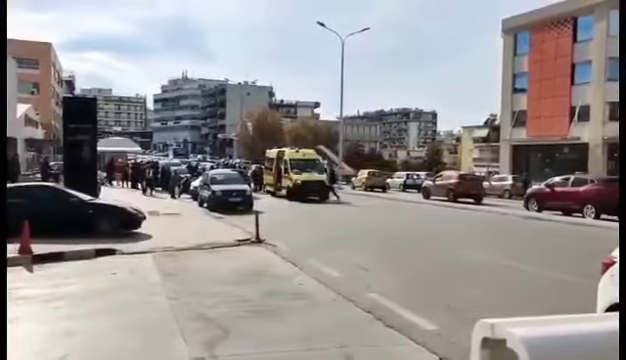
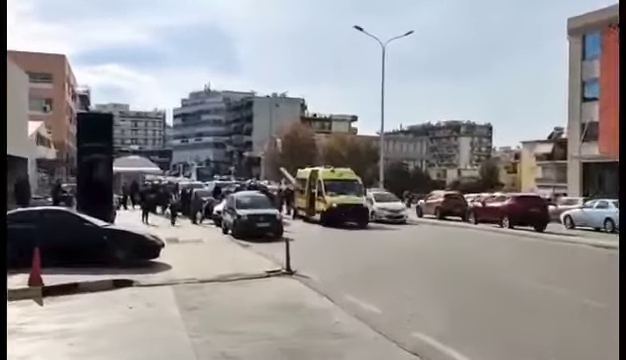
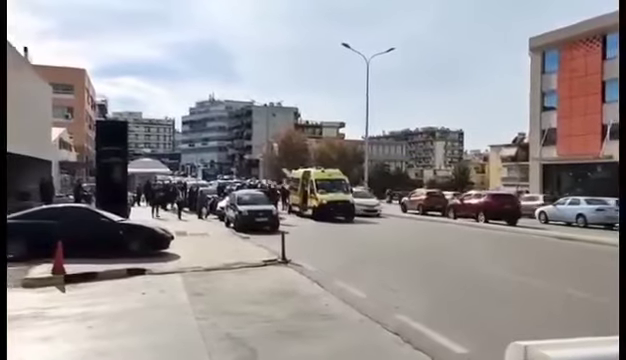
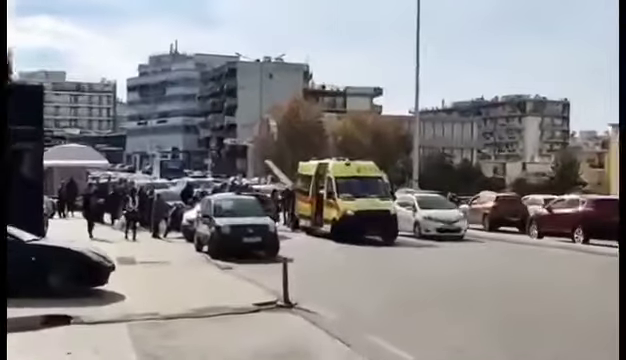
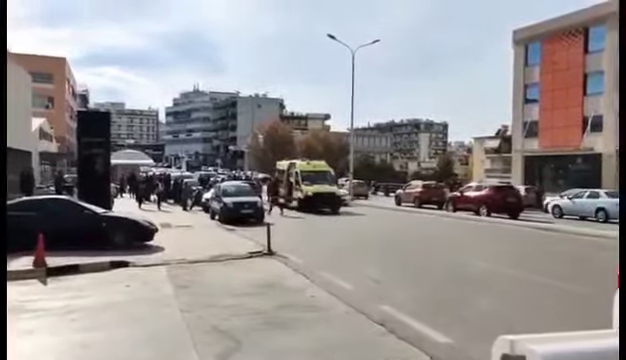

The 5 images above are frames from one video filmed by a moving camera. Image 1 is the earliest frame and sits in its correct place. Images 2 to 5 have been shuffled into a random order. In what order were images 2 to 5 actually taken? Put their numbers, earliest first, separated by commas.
5, 3, 2, 4
